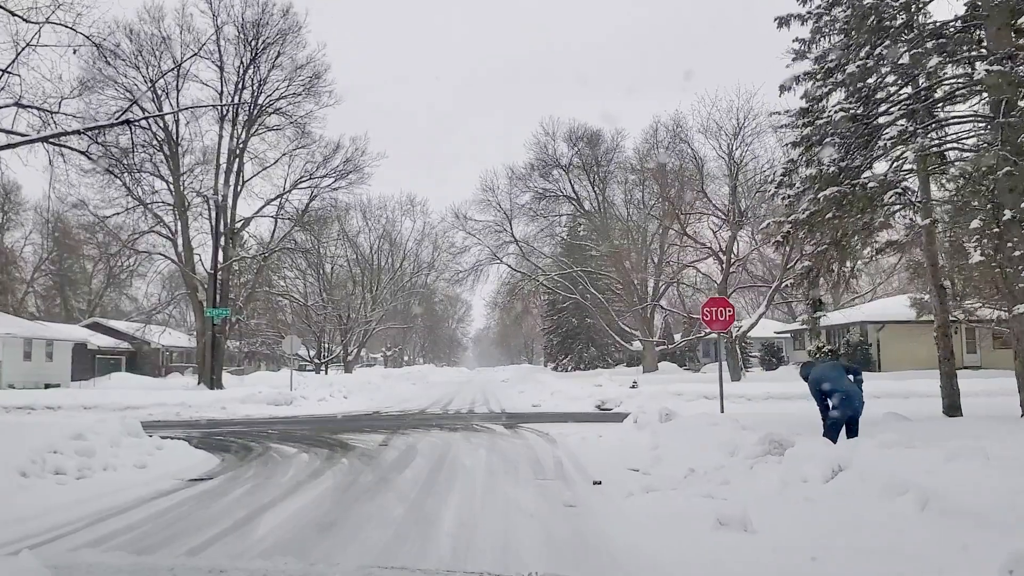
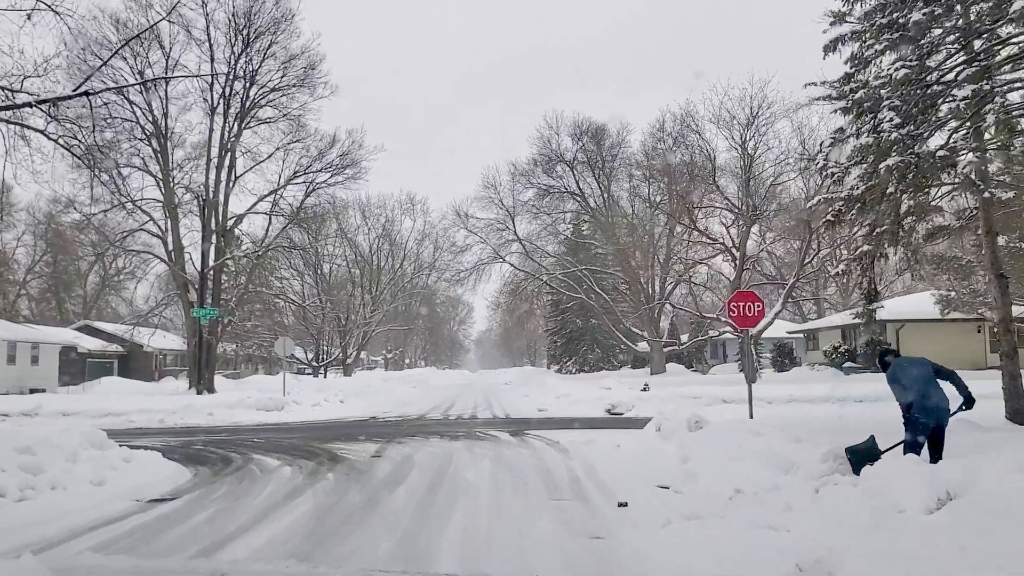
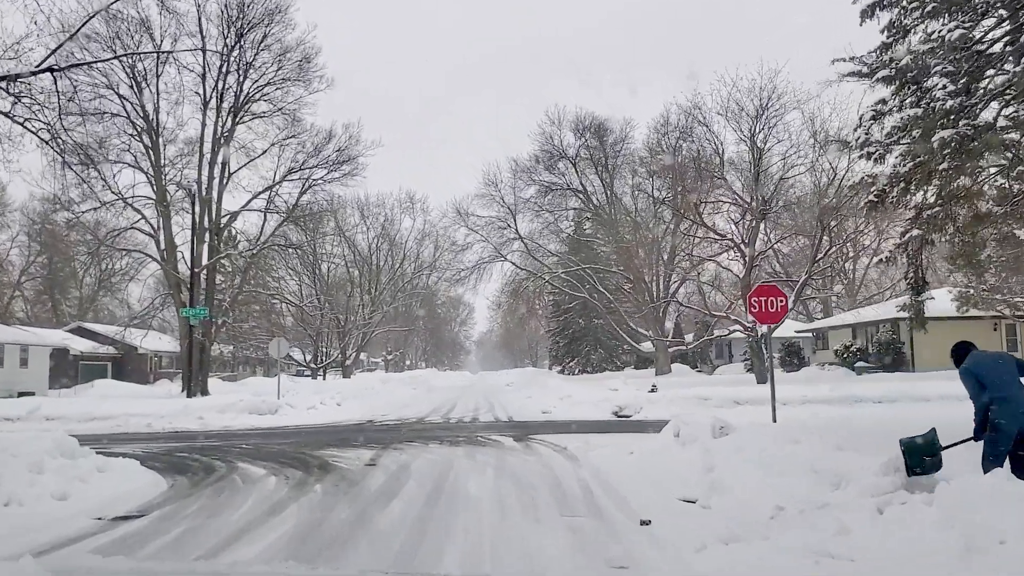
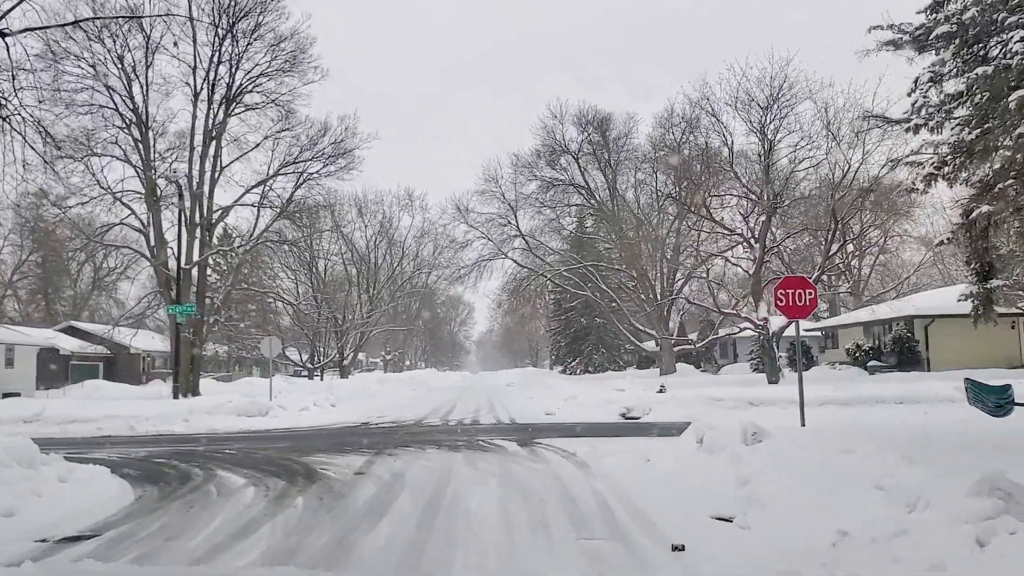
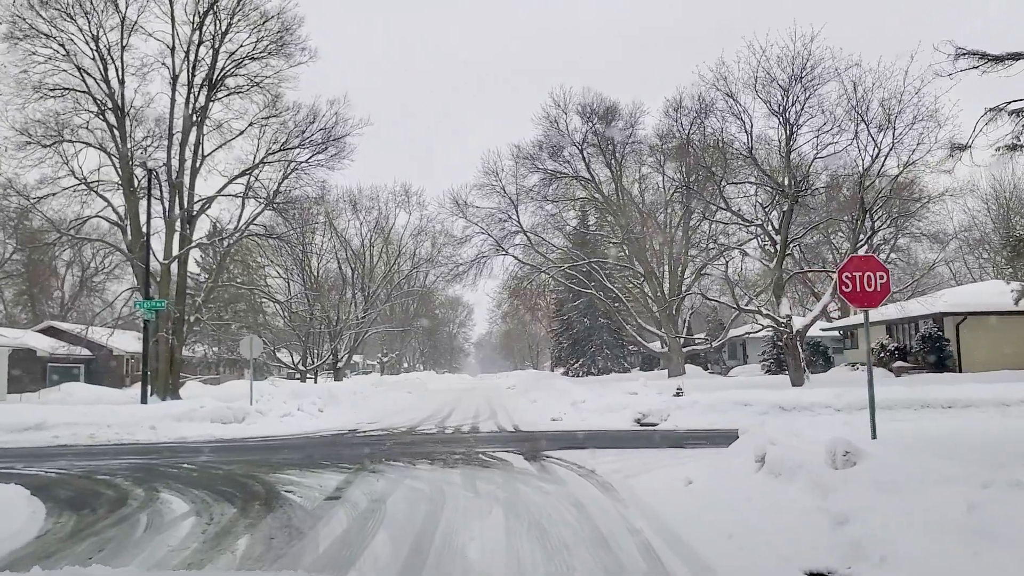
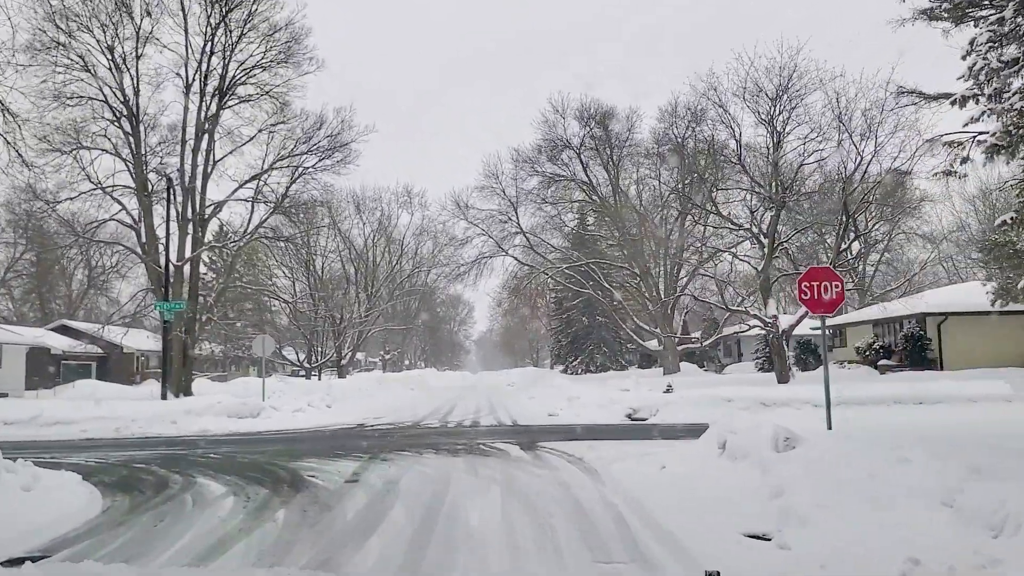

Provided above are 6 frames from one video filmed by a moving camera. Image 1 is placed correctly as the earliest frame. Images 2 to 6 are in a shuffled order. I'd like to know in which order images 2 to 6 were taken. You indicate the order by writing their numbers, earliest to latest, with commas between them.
2, 3, 4, 6, 5
